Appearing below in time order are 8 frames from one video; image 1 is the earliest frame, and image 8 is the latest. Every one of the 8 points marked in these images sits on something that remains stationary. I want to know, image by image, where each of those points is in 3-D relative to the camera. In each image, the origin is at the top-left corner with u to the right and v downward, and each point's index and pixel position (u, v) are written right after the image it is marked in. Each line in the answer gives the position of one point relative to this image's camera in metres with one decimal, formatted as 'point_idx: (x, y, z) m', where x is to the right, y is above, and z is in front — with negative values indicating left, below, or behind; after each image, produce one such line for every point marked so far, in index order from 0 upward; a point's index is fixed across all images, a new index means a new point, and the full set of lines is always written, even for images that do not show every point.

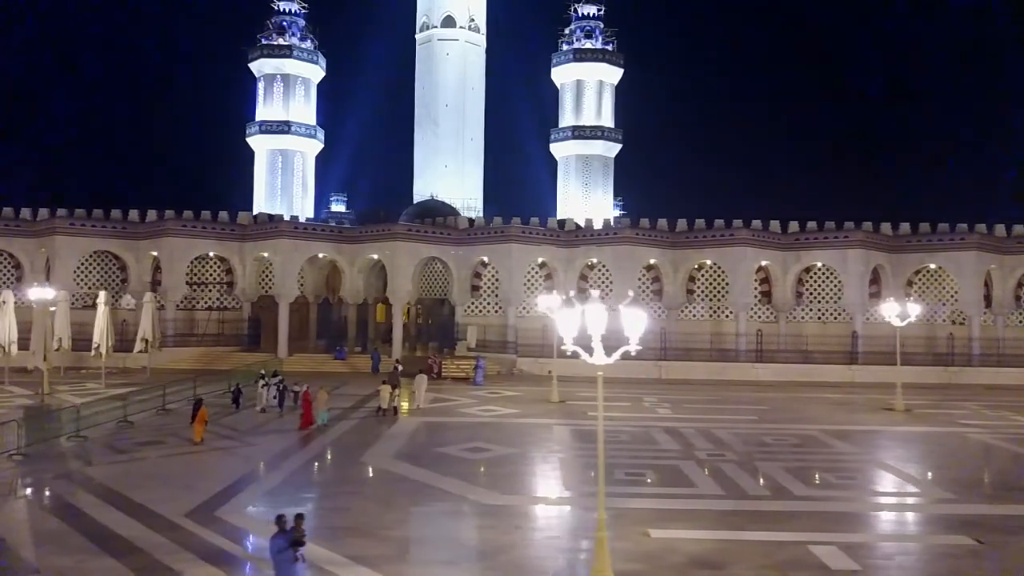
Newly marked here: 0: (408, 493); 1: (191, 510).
0: (-1.5, -3.1, +11.8) m
1: (-4.2, -3.0, +10.6) m
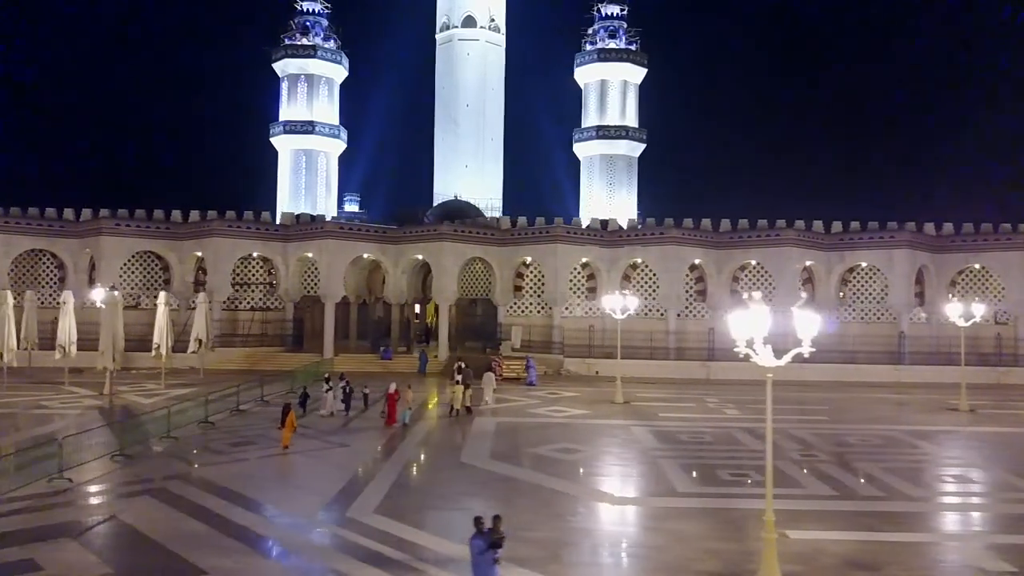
0: (+0.2, -3.1, +11.9) m
1: (-2.5, -3.0, +10.6) m
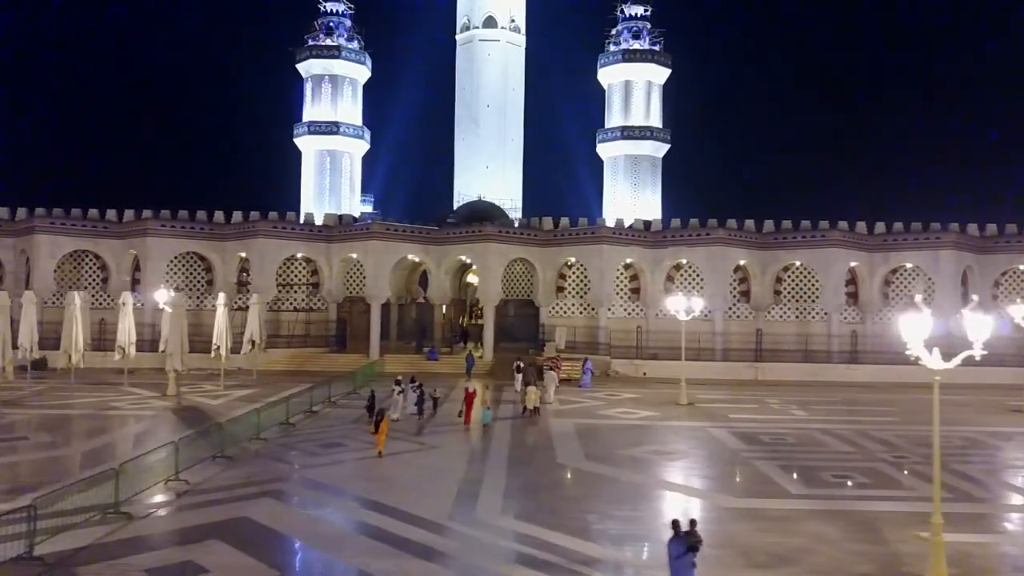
0: (+1.9, -3.2, +11.9) m
1: (-0.8, -3.1, +10.6) m
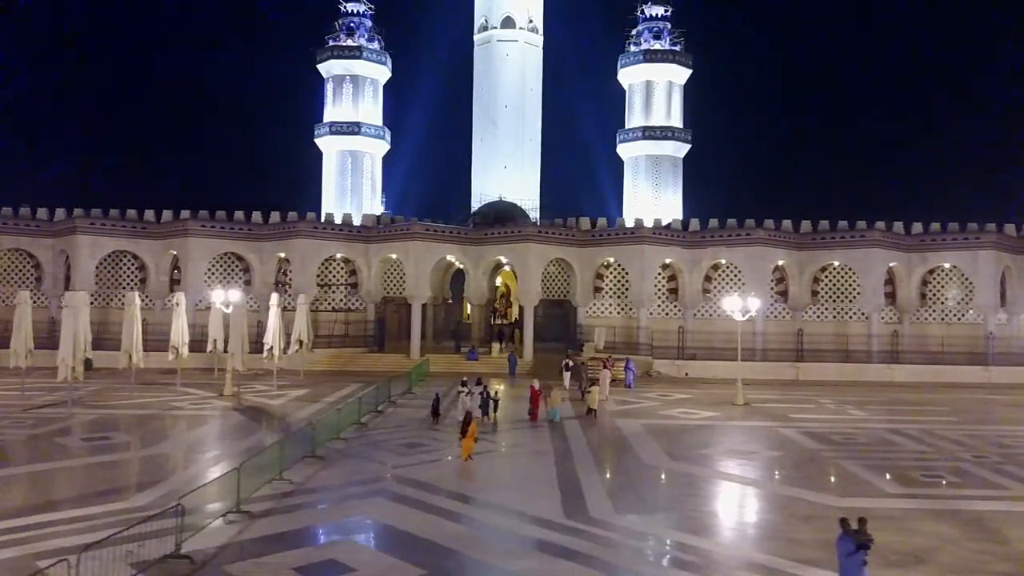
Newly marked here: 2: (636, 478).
0: (+3.4, -3.2, +11.9) m
1: (+0.7, -3.1, +10.6) m
2: (+2.1, -3.2, +12.9) m
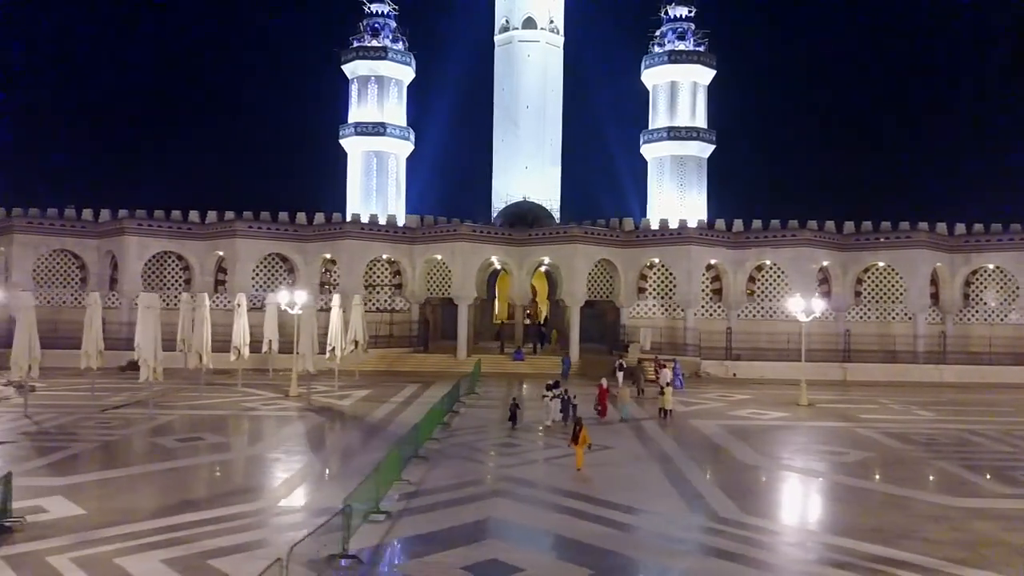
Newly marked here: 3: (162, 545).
0: (+5.2, -3.2, +12.0) m
1: (+2.4, -3.1, +10.7) m
2: (+3.8, -3.2, +13.0) m
3: (-3.9, -2.9, +8.8) m
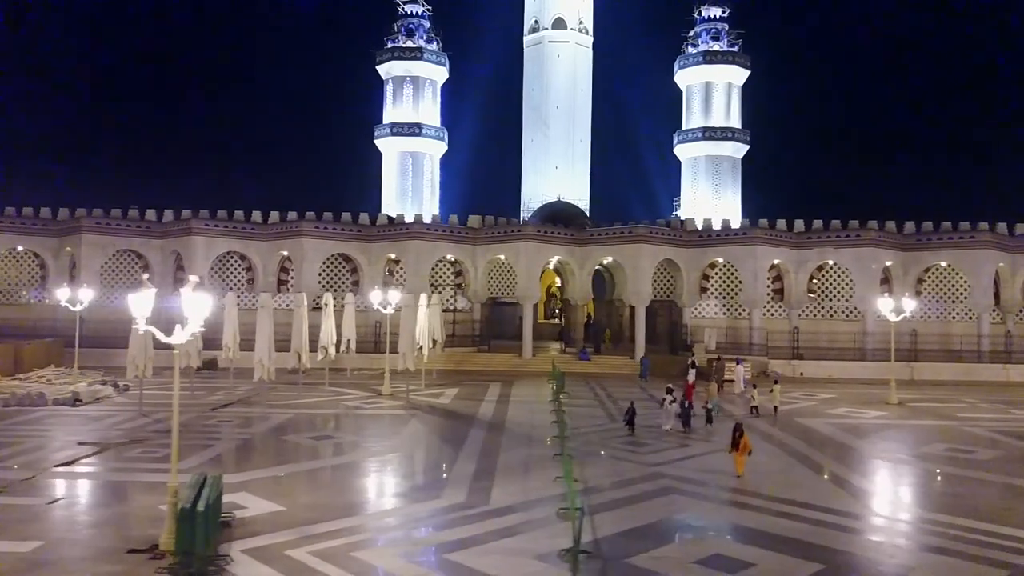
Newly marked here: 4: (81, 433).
0: (+7.7, -3.2, +12.2) m
1: (+4.9, -3.1, +10.9) m
2: (+6.3, -3.2, +13.2) m
3: (-1.4, -2.9, +9.0) m
4: (-8.8, -2.9, +15.8) m
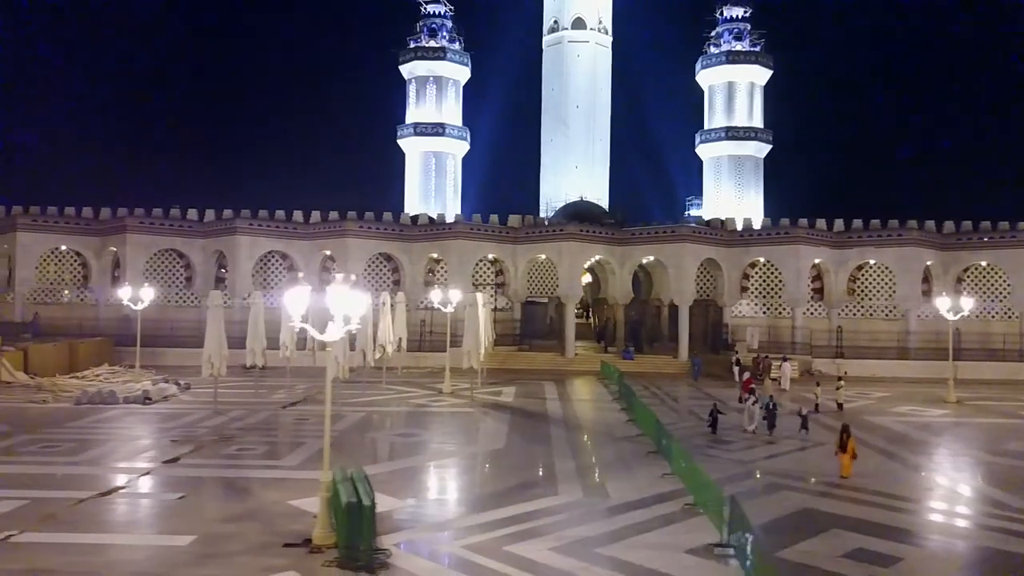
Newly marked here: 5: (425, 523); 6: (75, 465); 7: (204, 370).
0: (+9.3, -3.2, +12.3) m
1: (+6.5, -3.1, +11.0) m
2: (+7.9, -3.2, +13.3) m
3: (+0.2, -2.9, +9.1) m
4: (-7.1, -2.9, +16.0) m
5: (-1.1, -2.9, +9.6) m
6: (-7.1, -2.9, +12.7) m
7: (-7.0, -1.9, +17.6) m
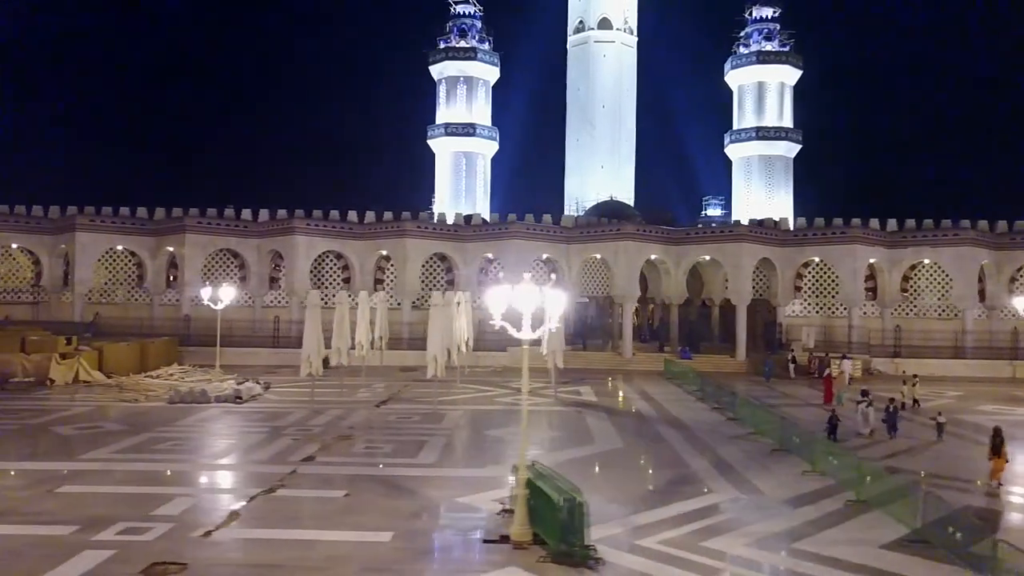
0: (+11.5, -3.2, +12.4) m
1: (+8.7, -3.1, +11.1) m
2: (+10.2, -3.1, +13.4) m
3: (+2.4, -2.9, +9.2) m
4: (-4.9, -2.9, +16.1) m
5: (+1.1, -2.9, +9.7) m
6: (-4.9, -2.9, +12.8) m
7: (-4.8, -1.9, +17.7) m
